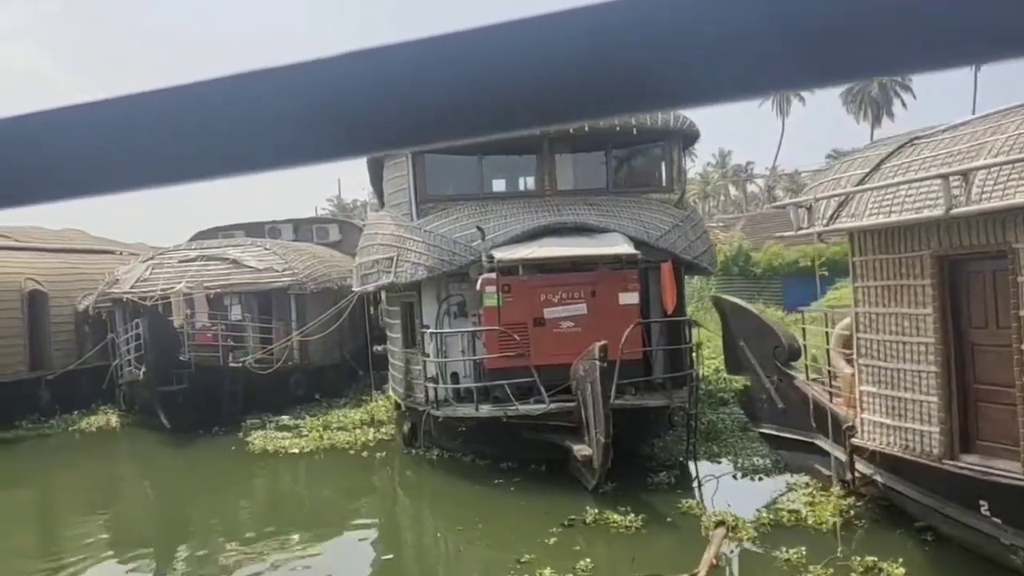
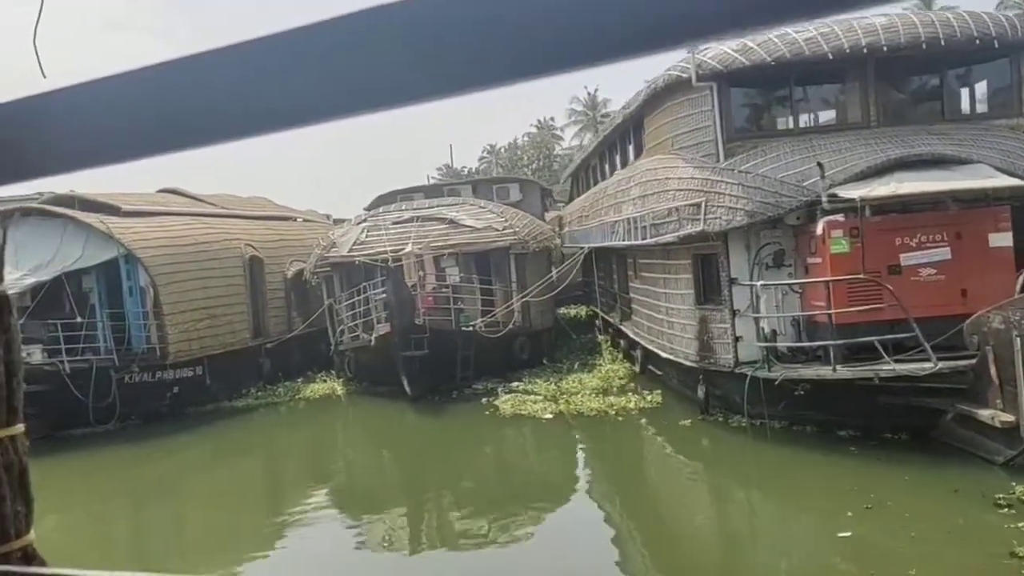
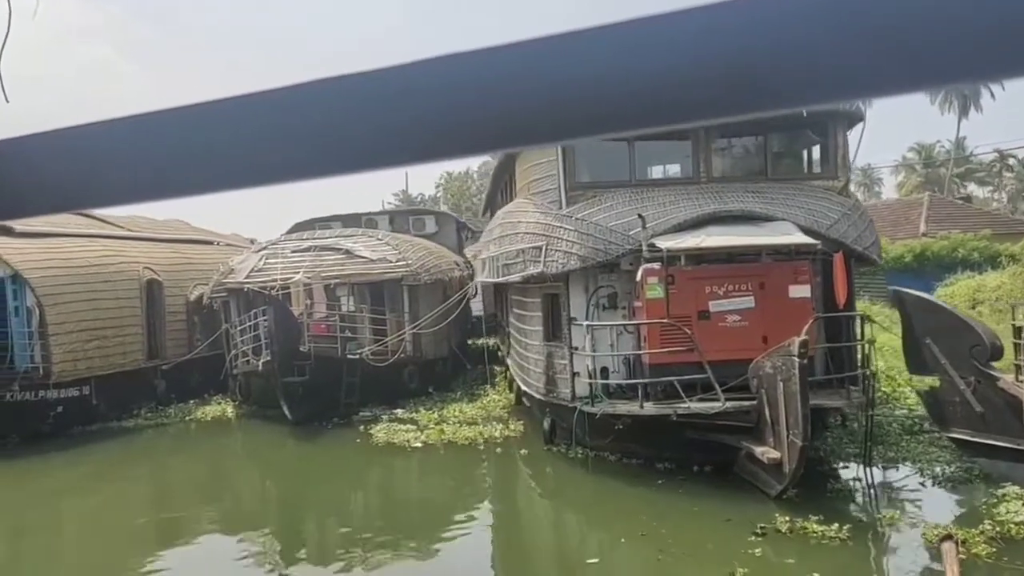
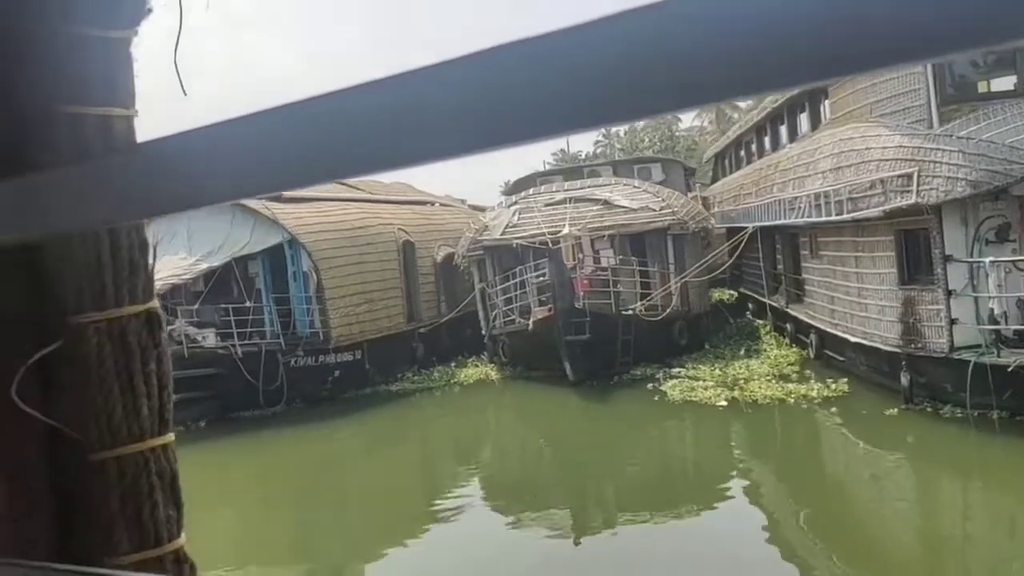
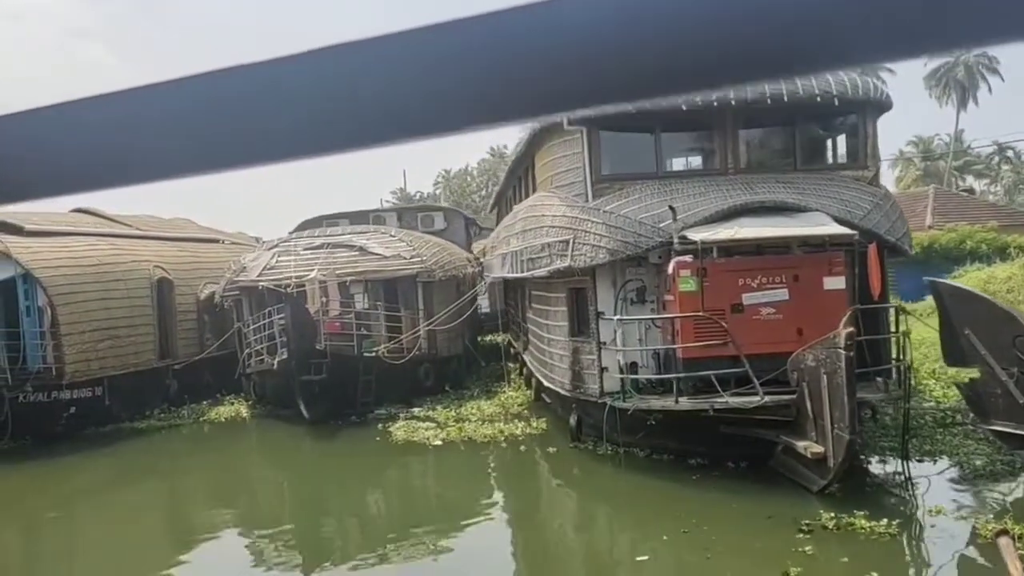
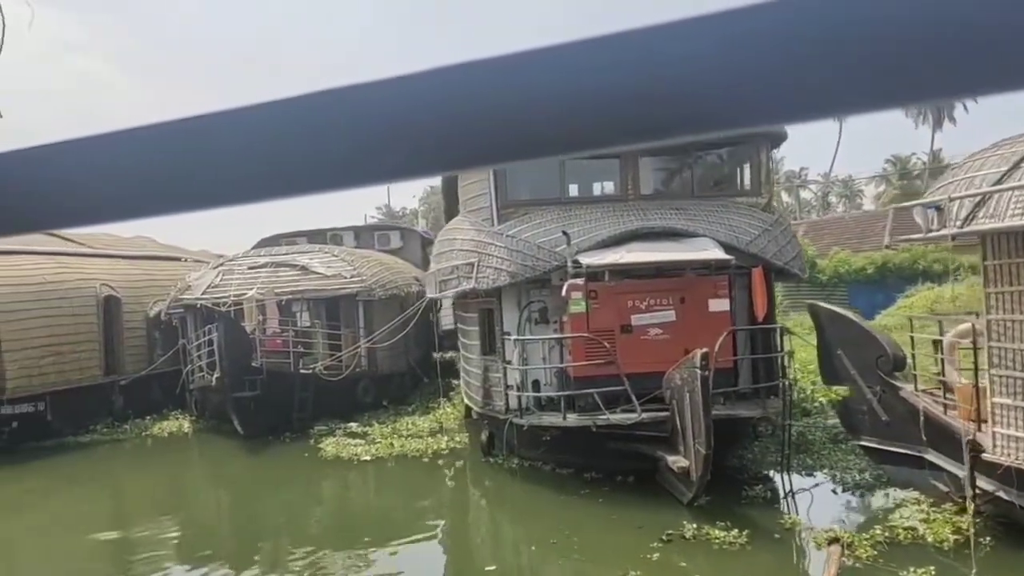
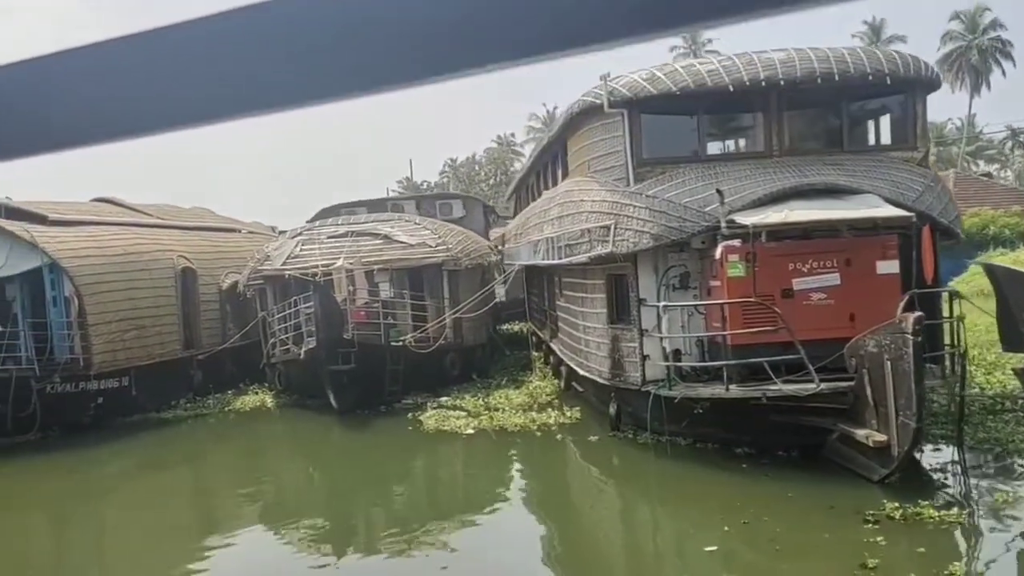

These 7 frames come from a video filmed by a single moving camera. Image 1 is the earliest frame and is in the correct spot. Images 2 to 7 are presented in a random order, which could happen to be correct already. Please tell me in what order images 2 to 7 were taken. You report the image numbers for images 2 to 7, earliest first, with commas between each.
6, 3, 5, 7, 2, 4
